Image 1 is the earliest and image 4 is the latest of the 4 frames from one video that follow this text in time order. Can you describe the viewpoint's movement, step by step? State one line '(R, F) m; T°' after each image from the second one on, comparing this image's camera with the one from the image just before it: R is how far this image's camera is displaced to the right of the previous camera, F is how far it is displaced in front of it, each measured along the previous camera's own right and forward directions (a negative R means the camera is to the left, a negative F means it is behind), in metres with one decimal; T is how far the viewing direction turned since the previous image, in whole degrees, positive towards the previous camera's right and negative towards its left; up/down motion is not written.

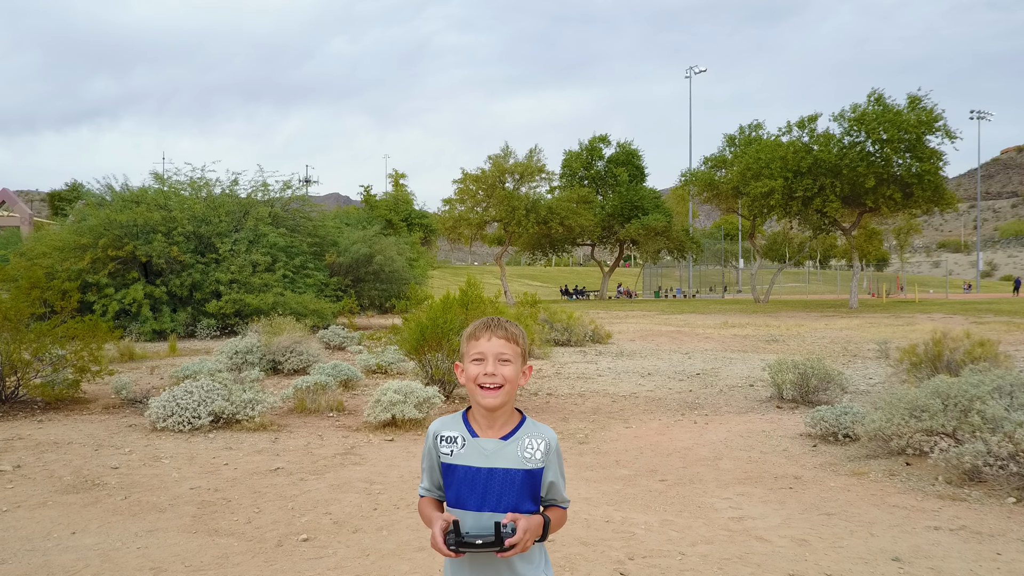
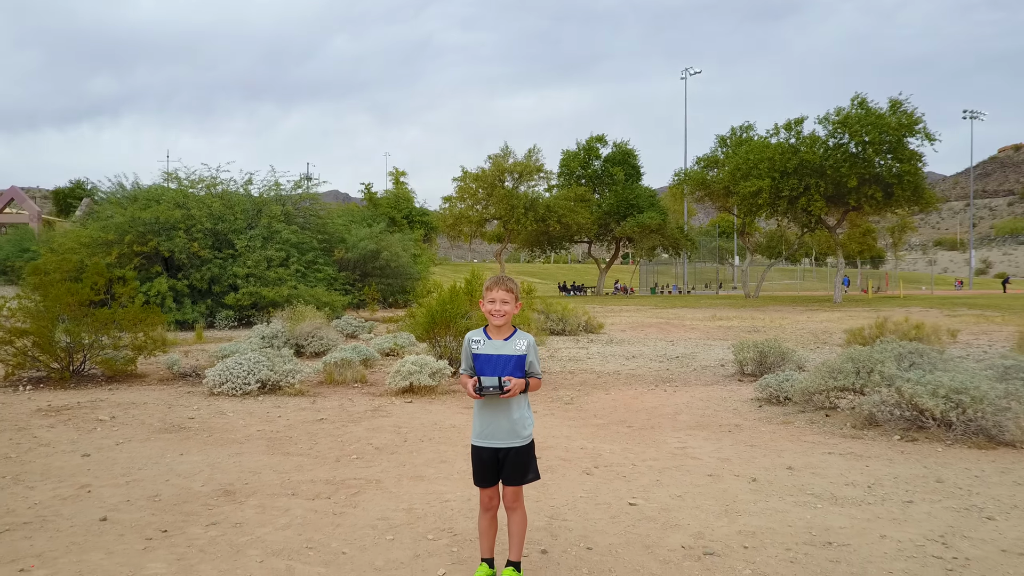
(0.0, -1.5) m; 0°
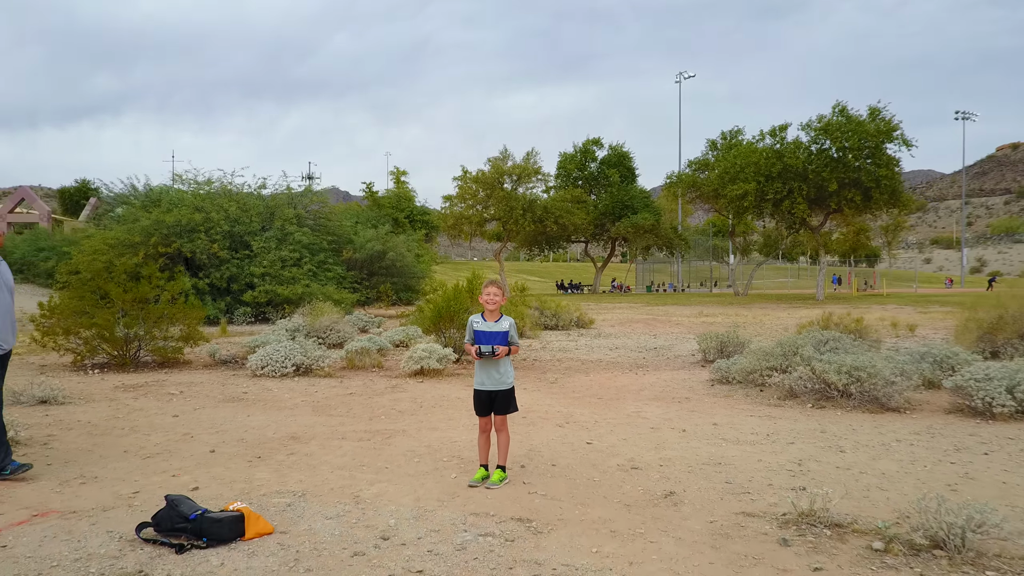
(+0.1, -1.8) m; 0°
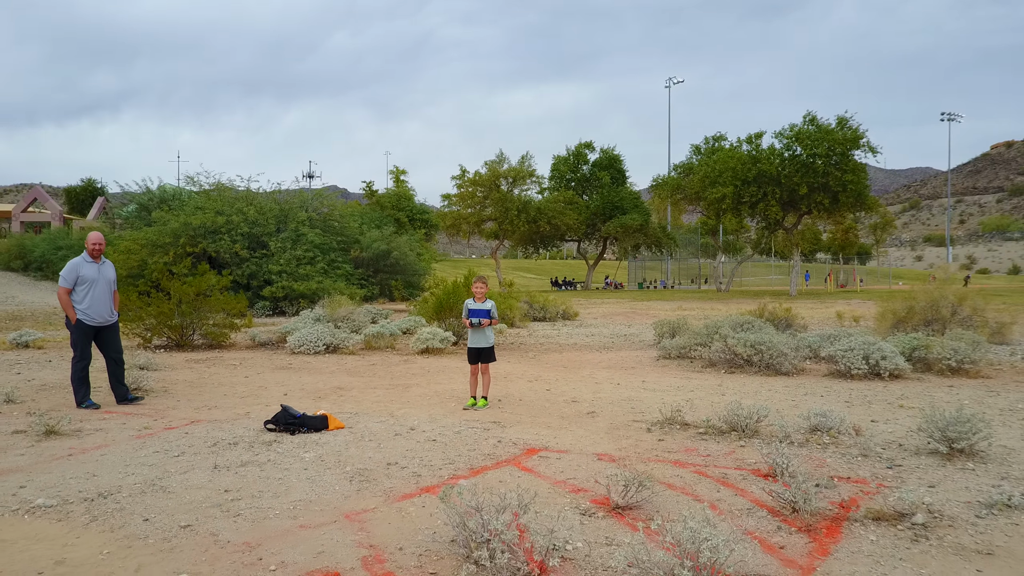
(+0.2, -2.7) m; 0°
